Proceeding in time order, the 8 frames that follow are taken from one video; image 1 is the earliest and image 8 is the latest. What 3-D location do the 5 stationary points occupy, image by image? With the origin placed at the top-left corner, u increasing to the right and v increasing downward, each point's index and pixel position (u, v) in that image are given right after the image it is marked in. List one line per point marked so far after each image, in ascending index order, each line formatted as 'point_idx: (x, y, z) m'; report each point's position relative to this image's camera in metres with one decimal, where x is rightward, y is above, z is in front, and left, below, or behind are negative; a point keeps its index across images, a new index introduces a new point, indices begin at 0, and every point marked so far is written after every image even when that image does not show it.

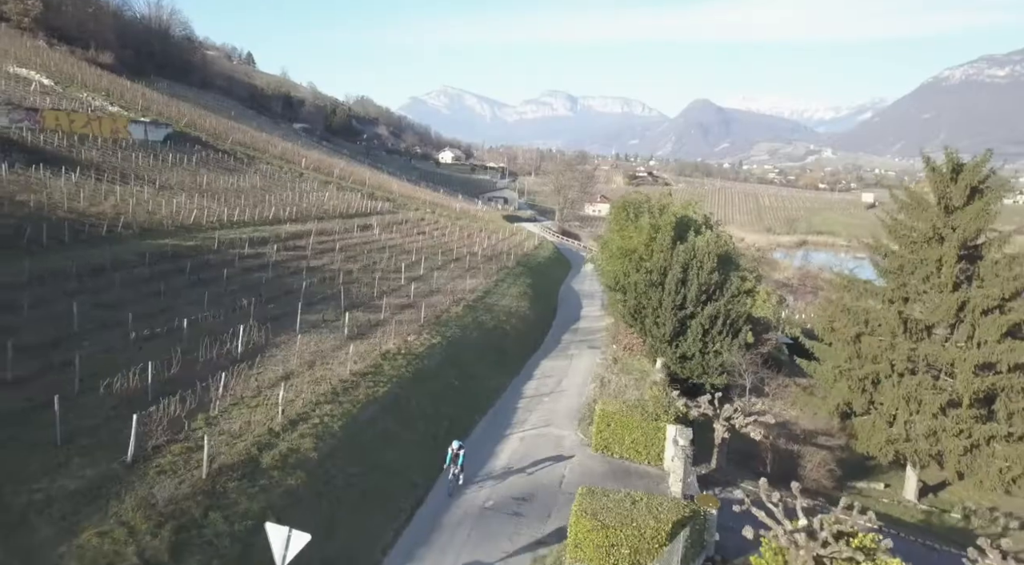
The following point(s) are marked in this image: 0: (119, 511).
0: (-5.8, -3.4, +10.8) m
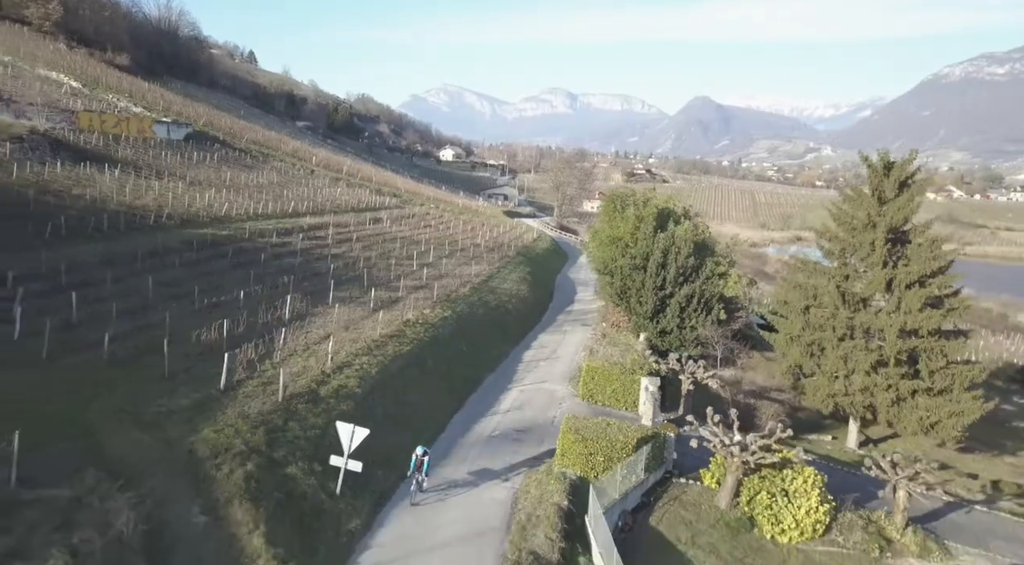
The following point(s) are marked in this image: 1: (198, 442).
0: (-5.8, -2.7, +14.7) m
1: (-5.9, -3.0, +13.6) m
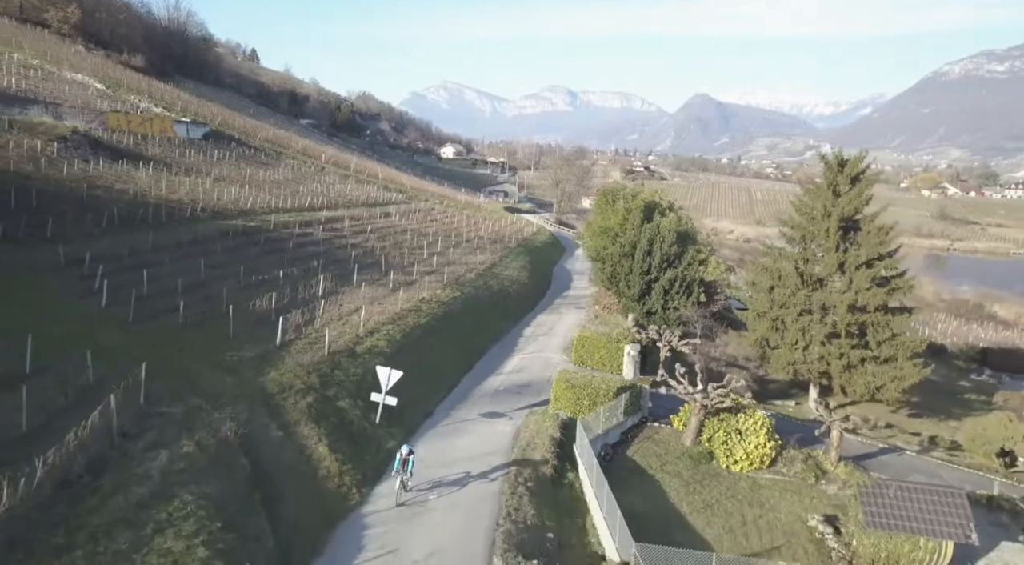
0: (-5.7, -2.0, +18.3) m
1: (-5.8, -2.3, +17.3) m
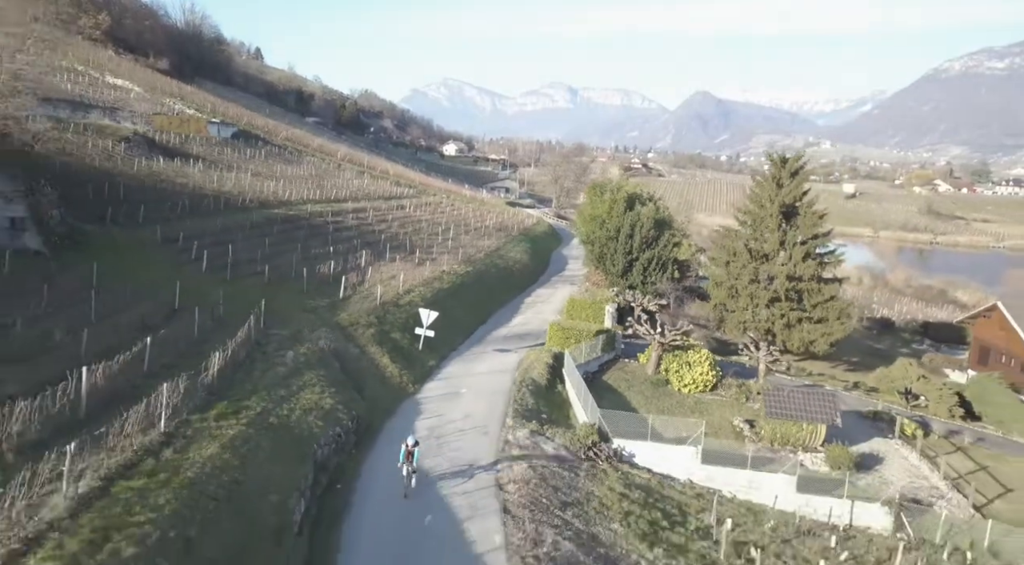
0: (-5.5, -0.9, +24.9) m
1: (-5.6, -1.1, +23.8) m
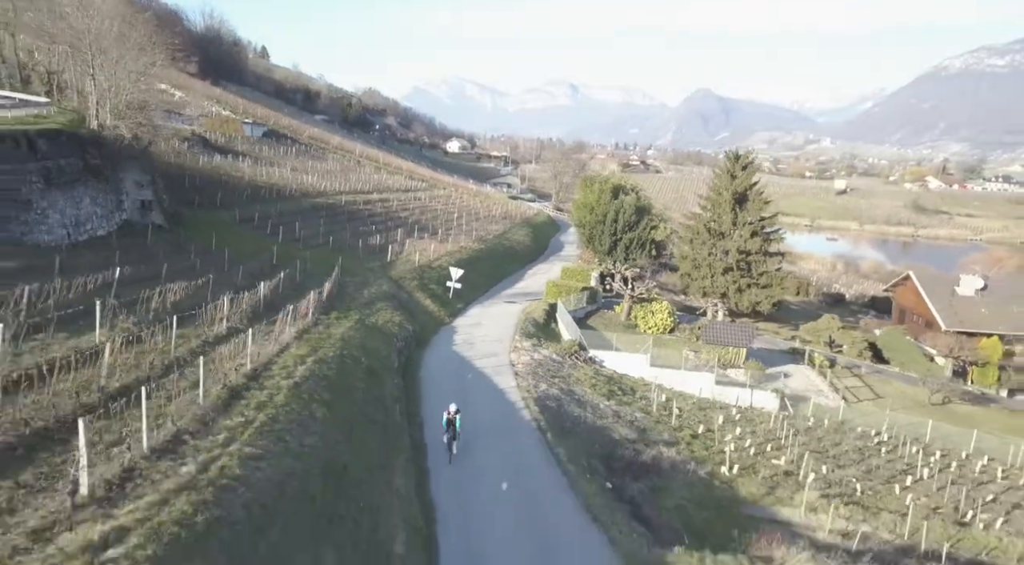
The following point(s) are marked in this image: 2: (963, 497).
0: (-5.3, +0.7, +33.2) m
1: (-5.3, +0.4, +32.2) m
2: (+12.4, -5.8, +19.5) m
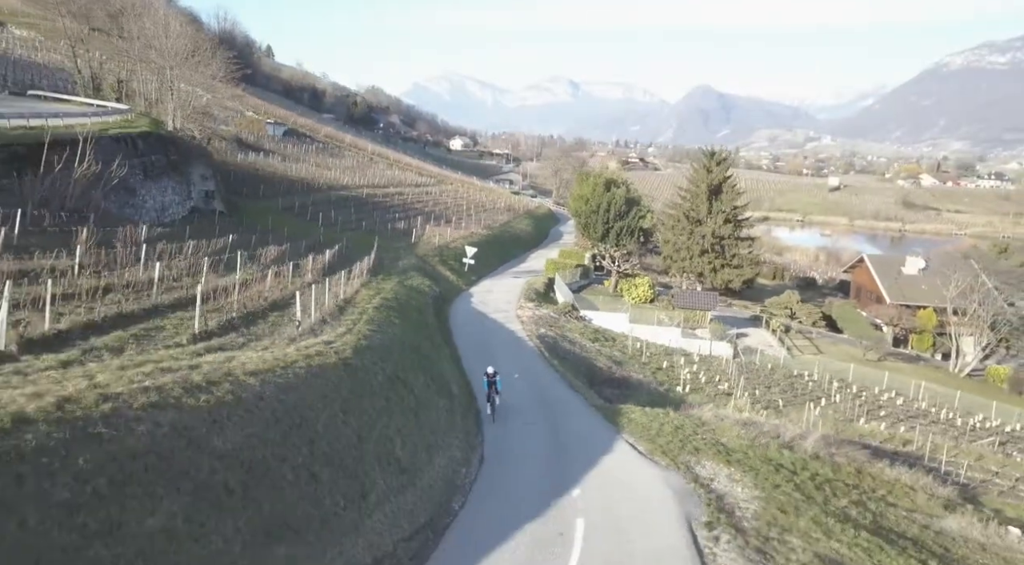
0: (-5.0, +2.0, +39.6) m
1: (-5.0, +1.7, +38.6) m
2: (+12.6, -4.6, +25.9) m
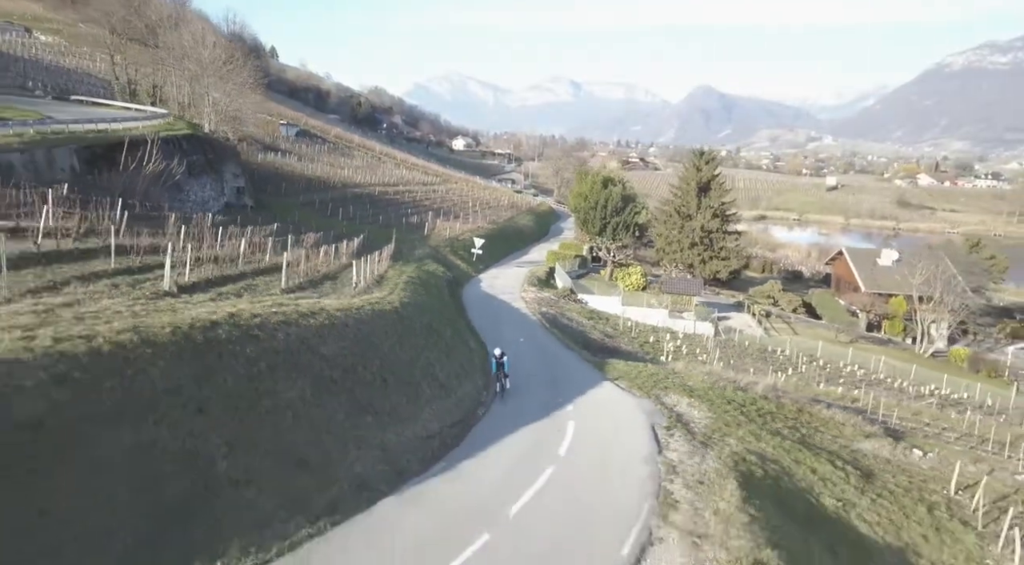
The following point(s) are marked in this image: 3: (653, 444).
0: (-4.7, +2.7, +43.5) m
1: (-4.8, +2.4, +42.4) m
2: (+12.9, -3.9, +29.7) m
3: (+2.6, -3.0, +13.4) m
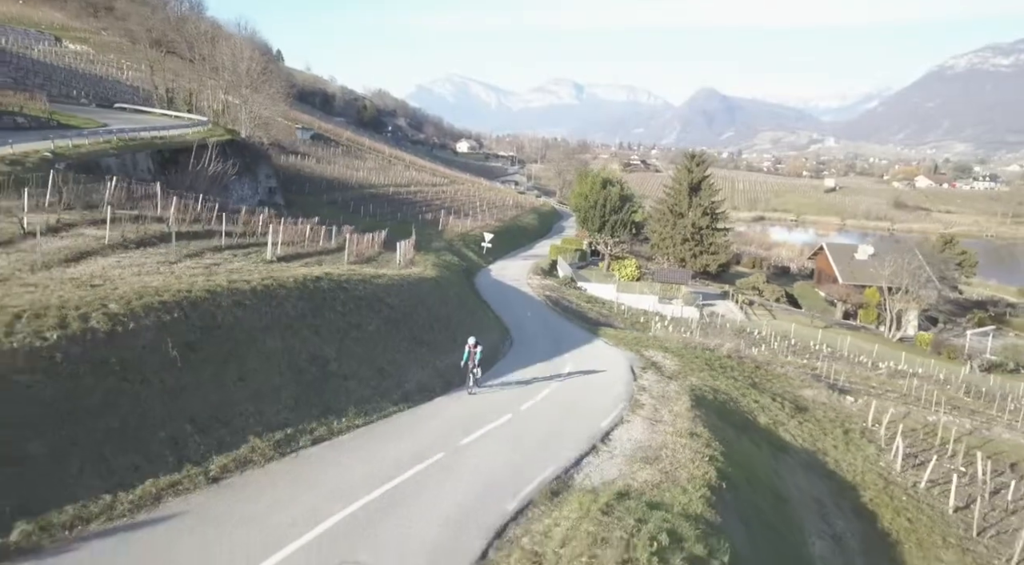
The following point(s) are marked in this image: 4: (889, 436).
0: (-4.3, +3.3, +48.0) m
1: (-4.4, +3.0, +46.9) m
2: (+13.2, -3.3, +34.2) m
3: (+2.9, -2.3, +17.9) m
4: (+10.5, -4.3, +19.9) m
